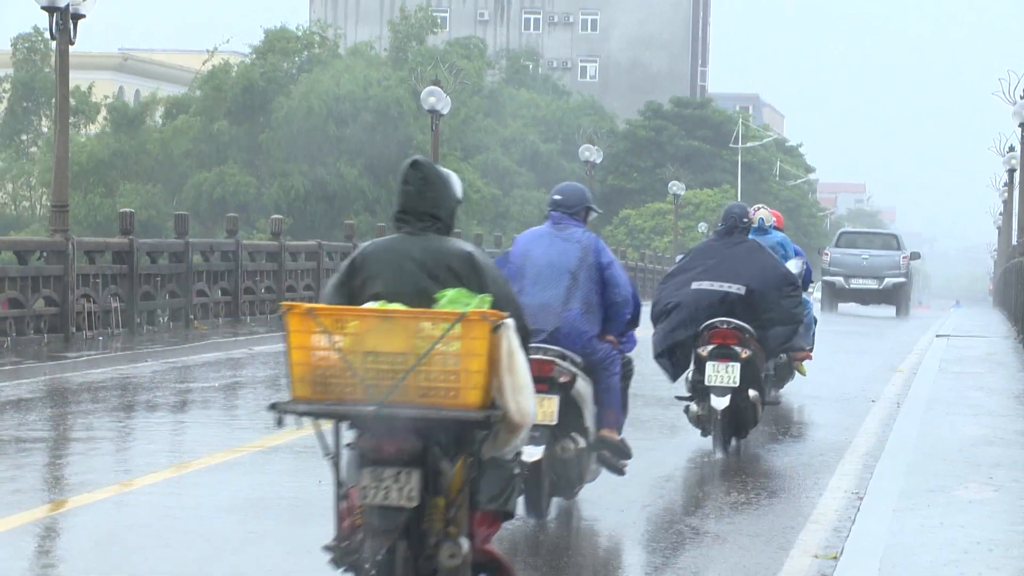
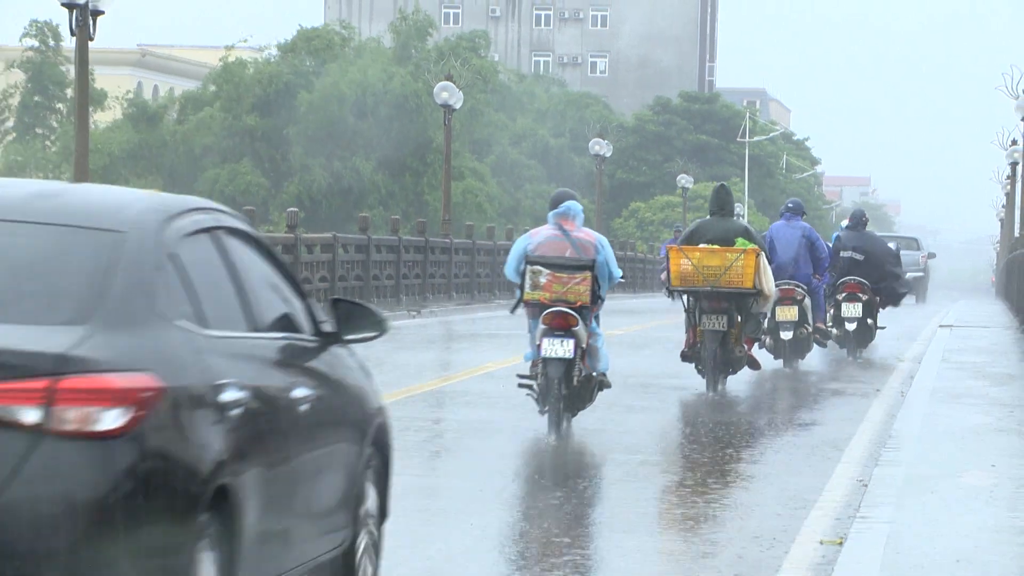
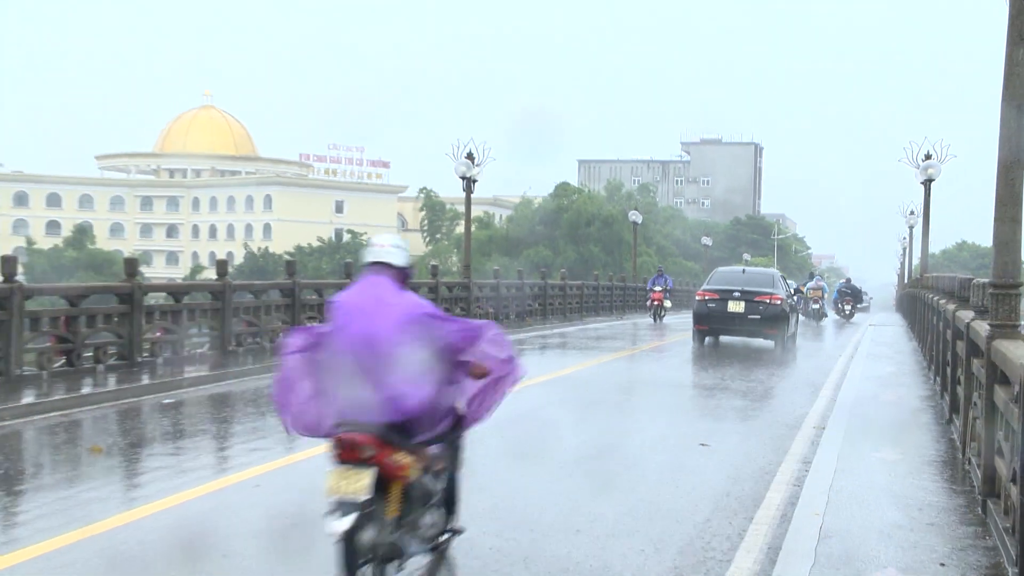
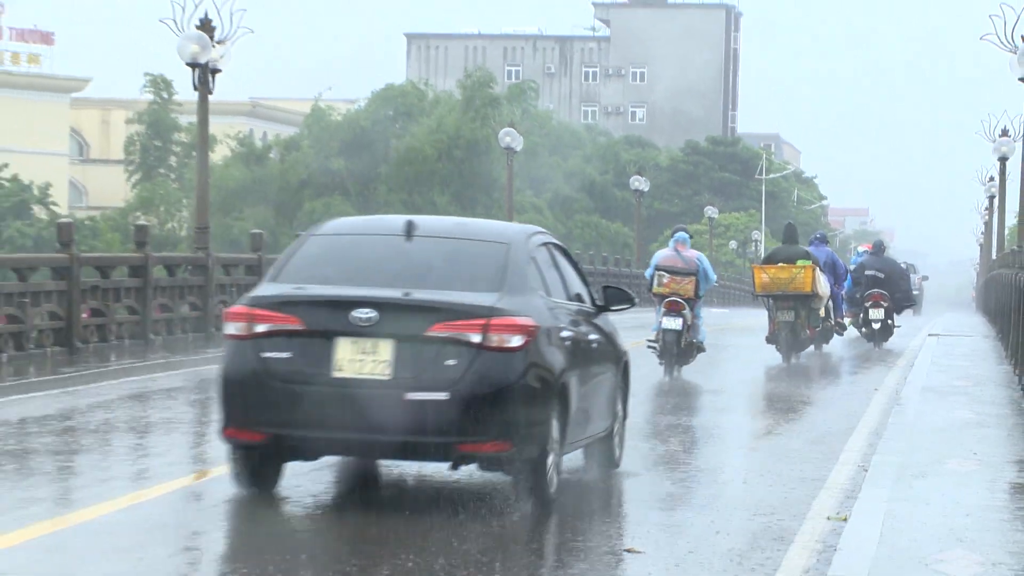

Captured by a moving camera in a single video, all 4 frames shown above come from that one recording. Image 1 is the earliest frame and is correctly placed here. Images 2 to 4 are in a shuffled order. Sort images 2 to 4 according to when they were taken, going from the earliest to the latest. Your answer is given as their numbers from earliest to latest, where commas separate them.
2, 4, 3
